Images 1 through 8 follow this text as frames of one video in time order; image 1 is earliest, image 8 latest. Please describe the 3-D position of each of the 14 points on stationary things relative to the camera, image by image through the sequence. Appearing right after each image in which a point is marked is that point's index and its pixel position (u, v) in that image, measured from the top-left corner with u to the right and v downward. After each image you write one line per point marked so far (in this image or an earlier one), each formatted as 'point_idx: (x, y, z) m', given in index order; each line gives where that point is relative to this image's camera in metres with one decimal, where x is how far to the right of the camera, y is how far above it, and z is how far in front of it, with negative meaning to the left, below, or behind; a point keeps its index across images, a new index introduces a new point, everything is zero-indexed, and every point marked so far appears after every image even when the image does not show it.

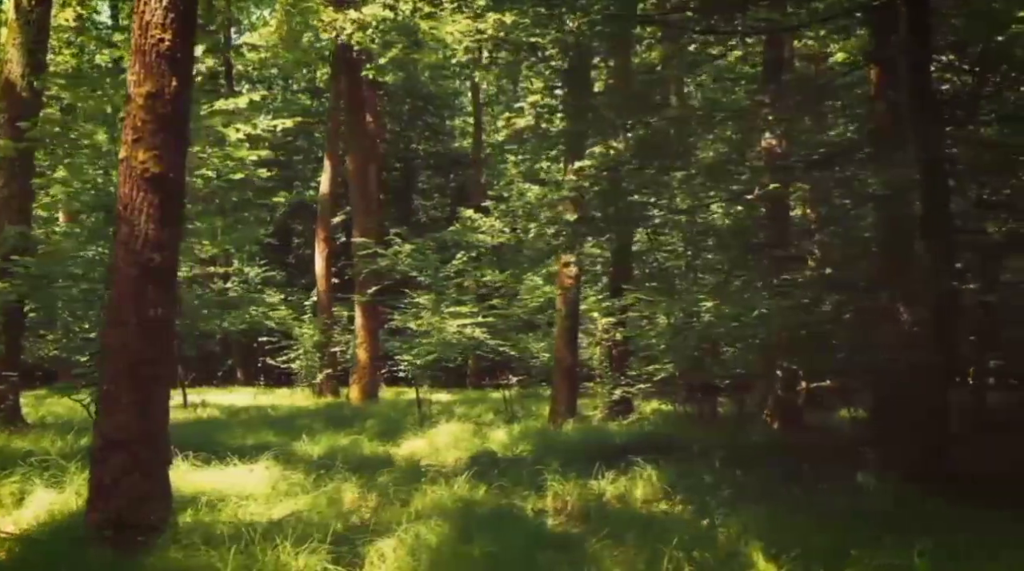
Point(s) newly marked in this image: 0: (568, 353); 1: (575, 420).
0: (+0.7, -0.9, +19.0) m
1: (+0.8, -1.9, +19.0) m
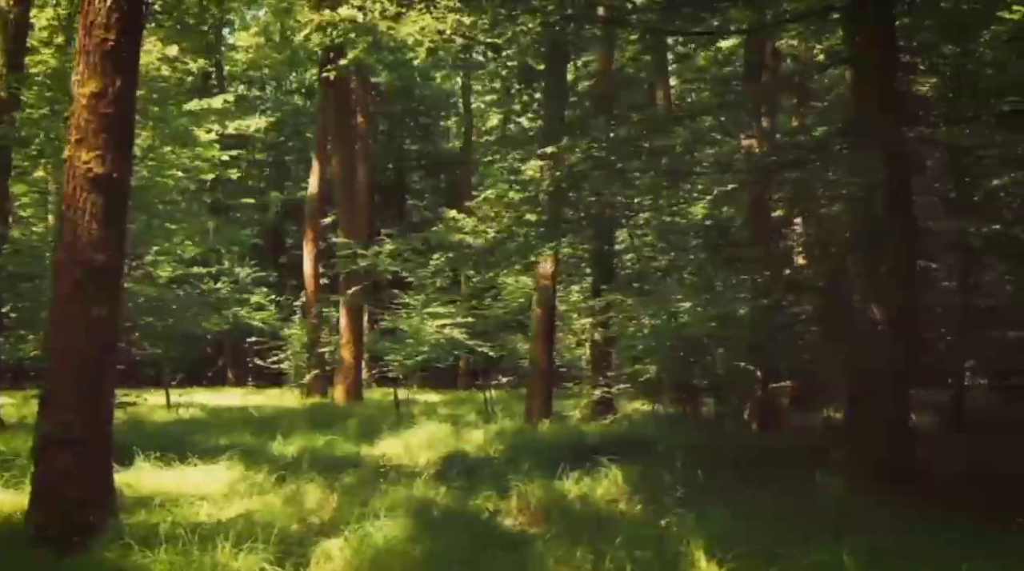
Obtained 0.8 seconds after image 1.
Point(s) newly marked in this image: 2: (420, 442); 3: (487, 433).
0: (+0.4, -0.9, +19.0) m
1: (+0.5, -1.9, +19.0) m
2: (-1.2, -1.9, +16.2) m
3: (-0.3, -1.9, +17.1) m
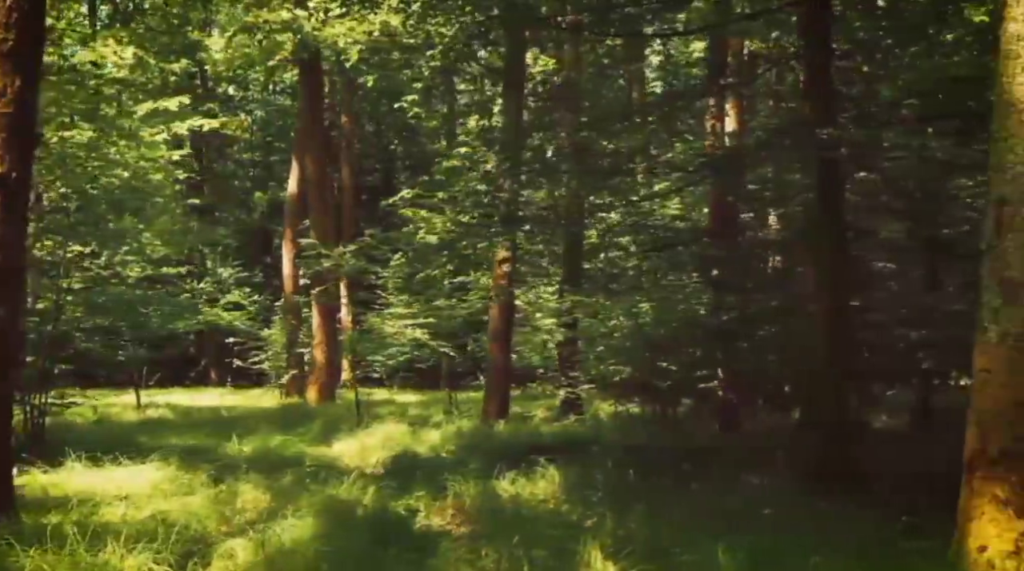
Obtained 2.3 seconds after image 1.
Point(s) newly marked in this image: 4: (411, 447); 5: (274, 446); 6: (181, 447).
0: (-0.2, -0.9, +19.1) m
1: (-0.1, -1.9, +19.0) m
2: (-1.7, -1.9, +16.2) m
3: (-0.9, -1.9, +17.1) m
4: (-1.1, -1.8, +15.3) m
5: (-2.7, -1.9, +15.7) m
6: (-3.5, -1.7, +14.5) m
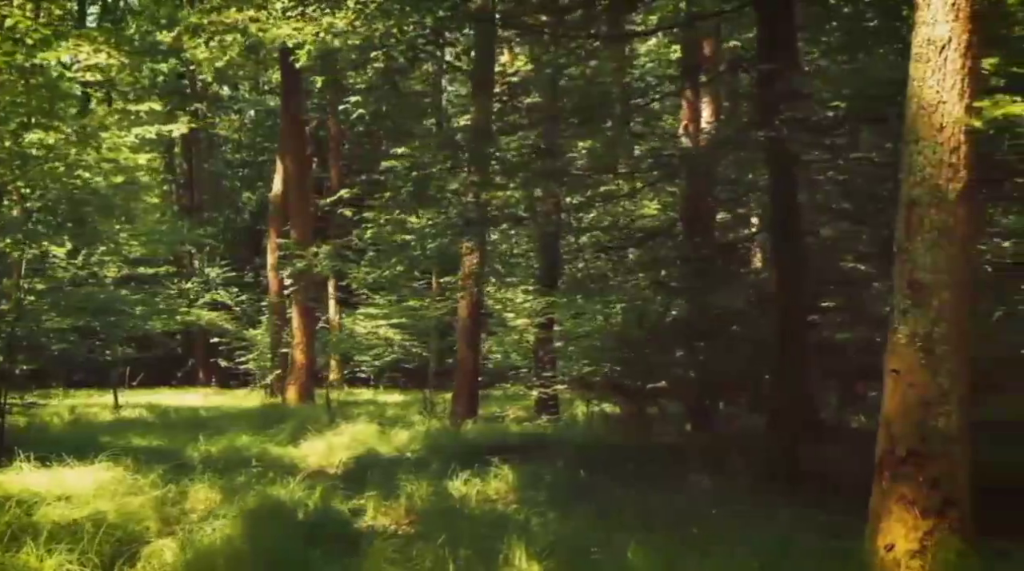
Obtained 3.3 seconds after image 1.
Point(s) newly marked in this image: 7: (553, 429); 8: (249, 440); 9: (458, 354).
0: (-0.6, -0.9, +19.1) m
1: (-0.5, -1.9, +19.0) m
2: (-2.1, -1.9, +16.3) m
3: (-1.3, -1.9, +17.1) m
4: (-1.5, -1.8, +15.4) m
5: (-3.1, -1.9, +15.7) m
6: (-3.9, -1.7, +14.5) m
7: (+0.6, -2.0, +18.8) m
8: (-3.2, -1.9, +16.6) m
9: (-0.8, -1.0, +19.1) m
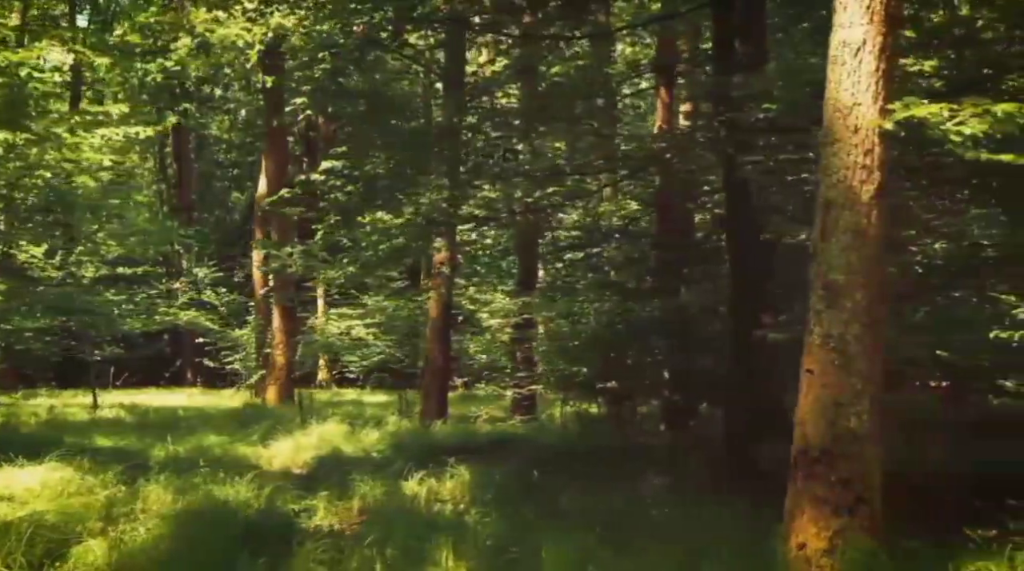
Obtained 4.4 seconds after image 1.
0: (-1.0, -1.0, +19.1) m
1: (-0.9, -1.9, +19.0) m
2: (-2.5, -1.9, +16.3) m
3: (-1.7, -1.9, +17.1) m
4: (-1.9, -1.8, +15.4) m
5: (-3.5, -1.9, +15.7) m
6: (-4.3, -1.7, +14.5) m
7: (+0.2, -2.0, +18.8) m
8: (-3.6, -1.9, +16.6) m
9: (-1.2, -1.0, +19.1) m
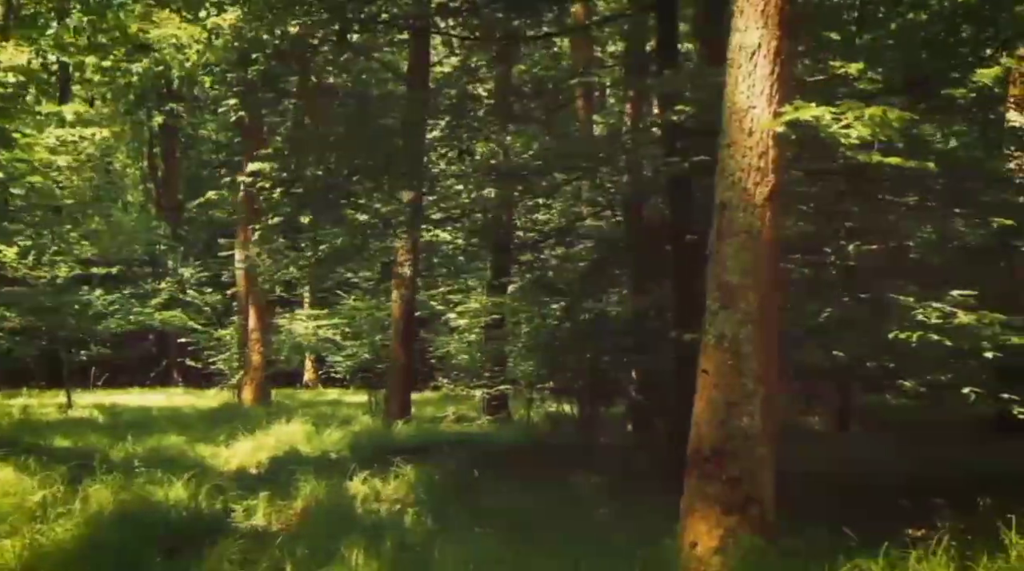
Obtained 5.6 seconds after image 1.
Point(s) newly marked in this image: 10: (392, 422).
0: (-1.5, -1.0, +19.1) m
1: (-1.4, -1.9, +19.1) m
2: (-3.0, -1.9, +16.3) m
3: (-2.2, -1.9, +17.1) m
4: (-2.4, -1.8, +15.4) m
5: (-4.0, -1.9, +15.7) m
6: (-4.8, -1.7, +14.5) m
7: (-0.3, -2.0, +18.8) m
8: (-4.1, -1.9, +16.6) m
9: (-1.7, -1.0, +19.1) m
10: (-1.7, -1.9, +19.0) m
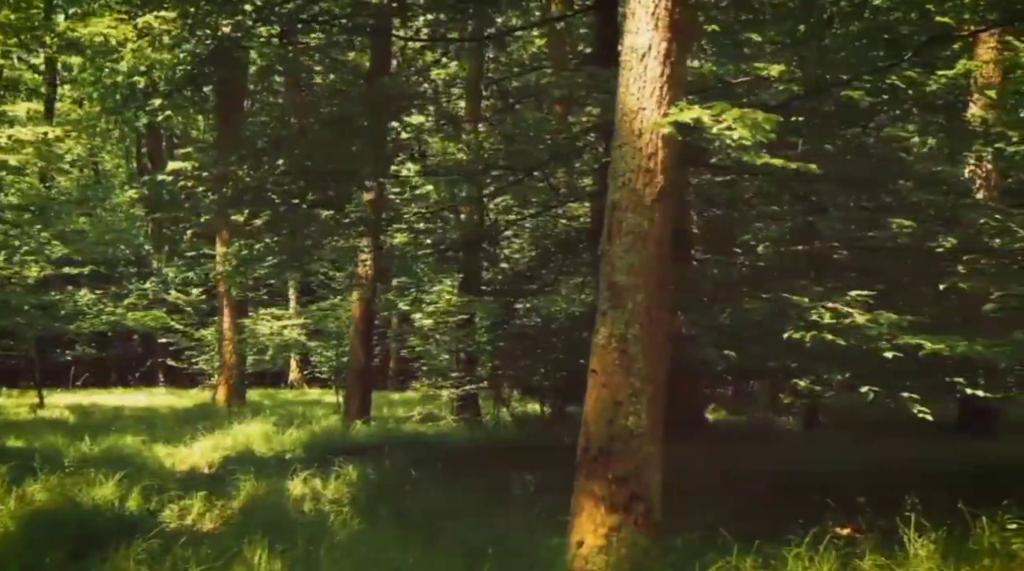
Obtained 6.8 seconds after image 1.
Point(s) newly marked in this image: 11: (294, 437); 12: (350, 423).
0: (-2.0, -1.0, +19.1) m
1: (-2.0, -1.9, +19.1) m
2: (-3.5, -1.9, +16.3) m
3: (-2.7, -1.9, +17.1) m
4: (-2.9, -1.8, +15.4) m
5: (-4.5, -1.9, +15.7) m
6: (-5.3, -1.7, +14.4) m
7: (-0.9, -2.0, +18.9) m
8: (-4.6, -1.9, +16.6) m
9: (-2.2, -1.0, +19.2) m
10: (-2.2, -1.9, +19.0) m
11: (-2.5, -1.9, +16.6) m
12: (-2.2, -2.0, +19.2) m
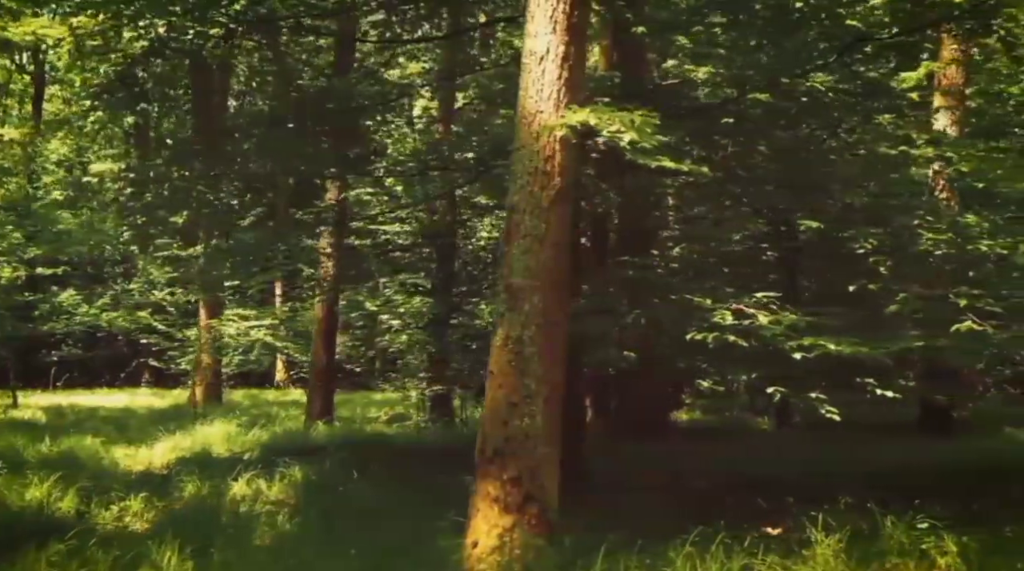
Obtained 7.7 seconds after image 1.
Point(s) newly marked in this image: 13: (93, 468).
0: (-2.5, -1.0, +19.1) m
1: (-2.4, -1.9, +19.1) m
2: (-4.0, -1.9, +16.3) m
3: (-3.1, -1.9, +17.1) m
4: (-3.4, -1.9, +15.4) m
5: (-5.0, -1.9, +15.7) m
6: (-5.7, -1.8, +14.4) m
7: (-1.4, -2.0, +18.9) m
8: (-5.1, -1.9, +16.6) m
9: (-2.7, -1.0, +19.2) m
10: (-2.7, -1.9, +19.0) m
11: (-3.0, -1.9, +16.6) m
12: (-2.7, -2.0, +19.2) m
13: (-3.9, -1.8, +13.1) m
